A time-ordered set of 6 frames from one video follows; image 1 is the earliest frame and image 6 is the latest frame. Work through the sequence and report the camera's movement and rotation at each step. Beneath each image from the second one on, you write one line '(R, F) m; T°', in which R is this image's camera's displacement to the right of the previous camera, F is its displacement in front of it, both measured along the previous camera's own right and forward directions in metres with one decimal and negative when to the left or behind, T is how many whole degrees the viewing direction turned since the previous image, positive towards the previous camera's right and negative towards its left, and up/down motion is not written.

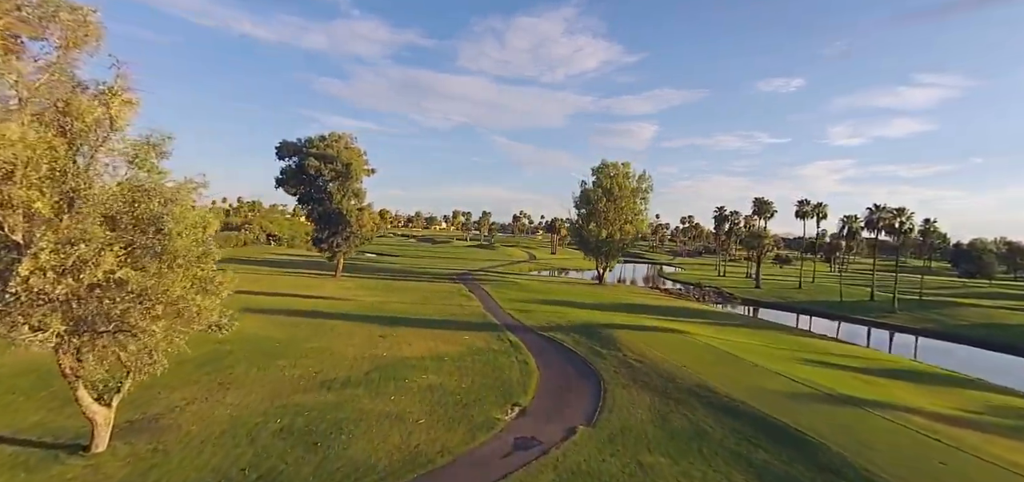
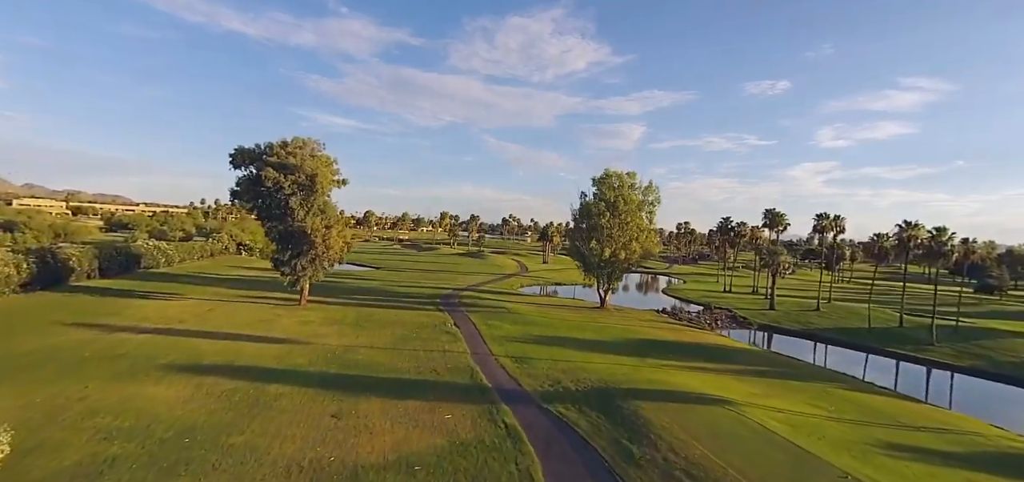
(-0.3, +6.1) m; +1°
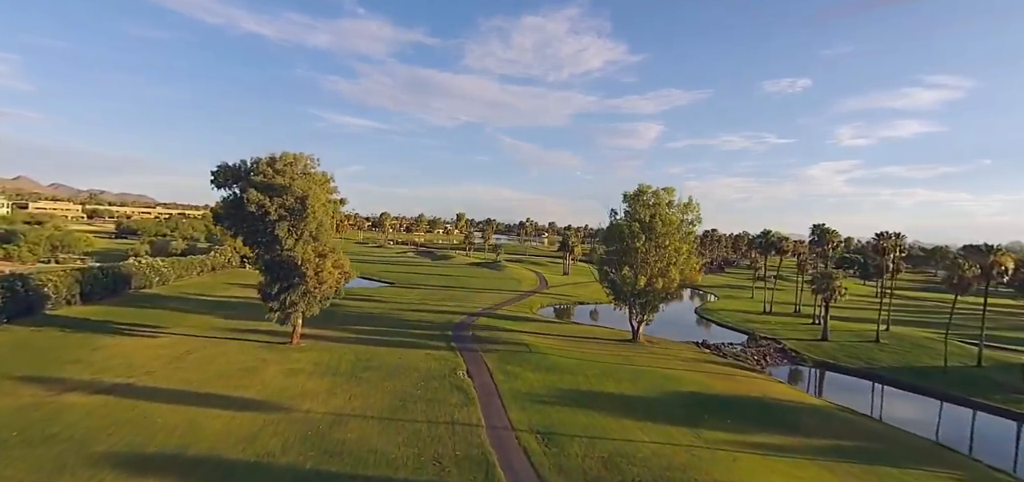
(-0.6, +5.7) m; -2°
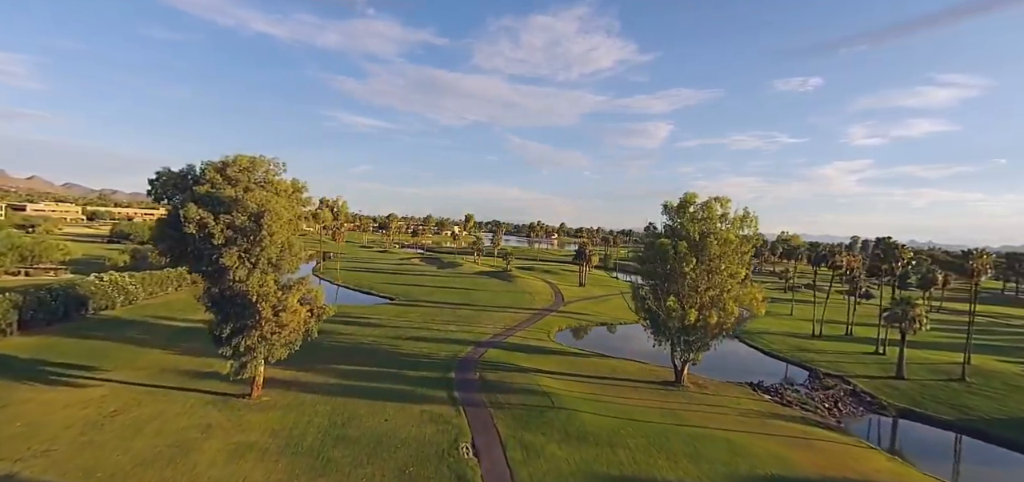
(-0.7, +7.9) m; -1°
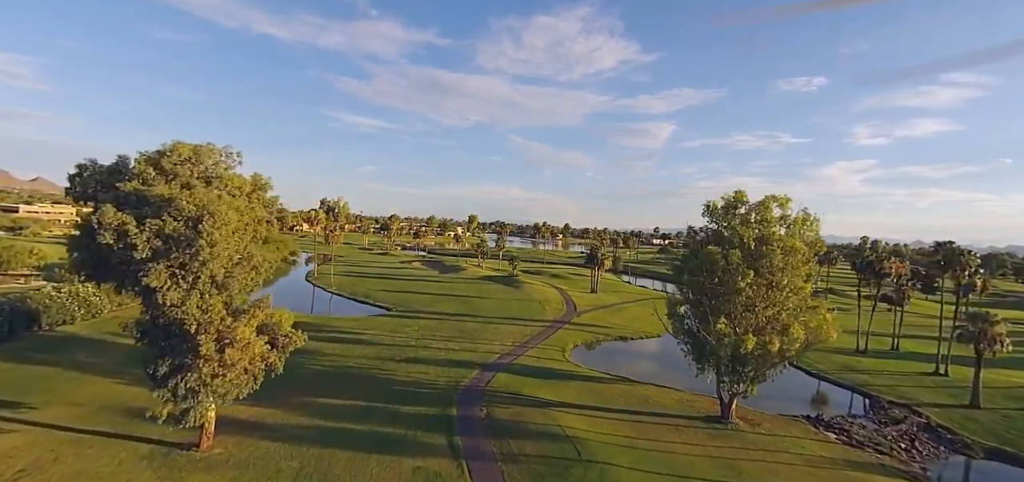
(-0.7, +6.1) m; 0°
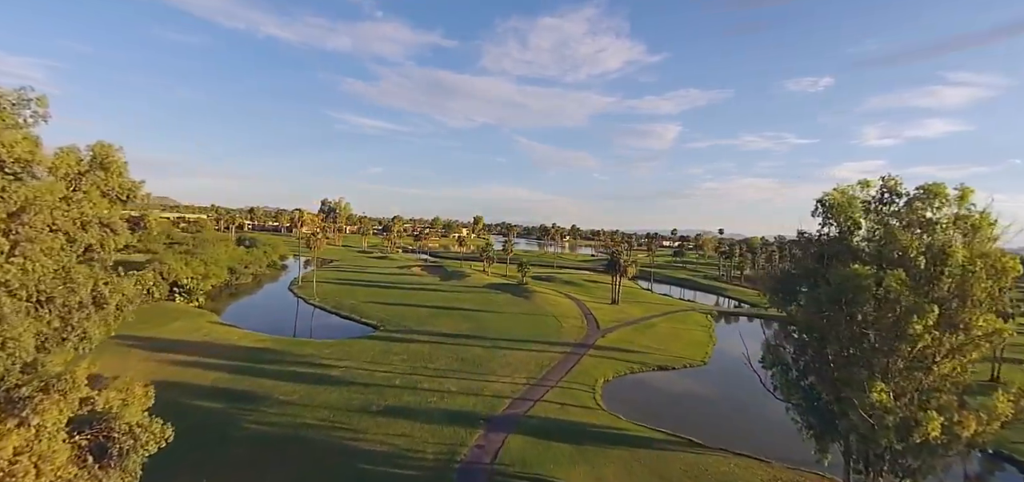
(-0.7, +10.3) m; -1°
